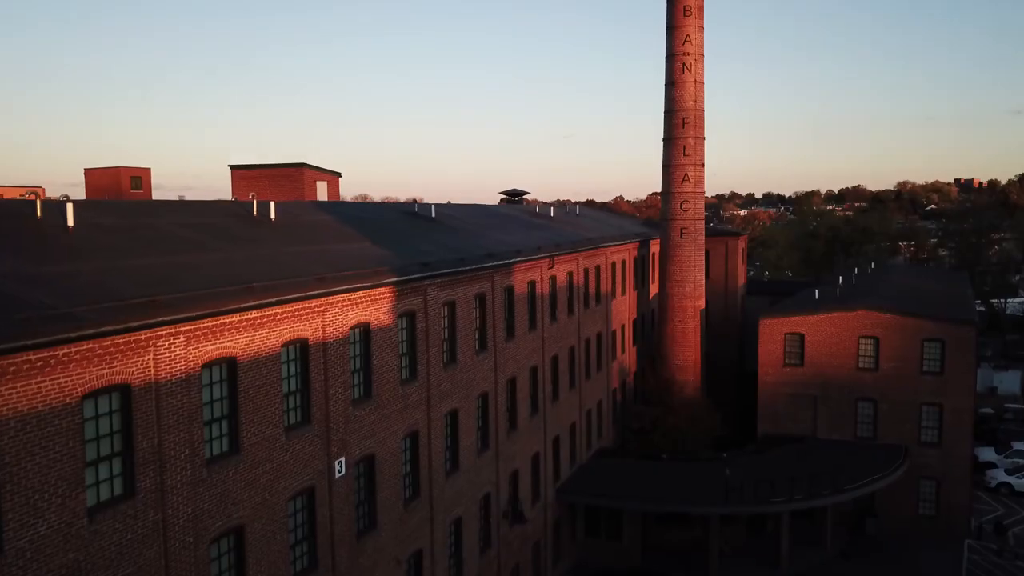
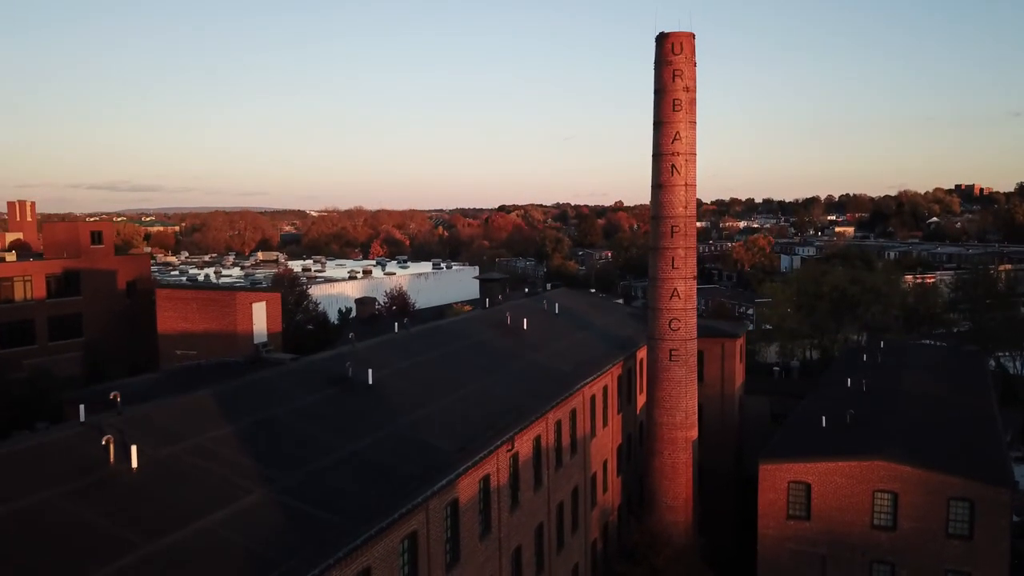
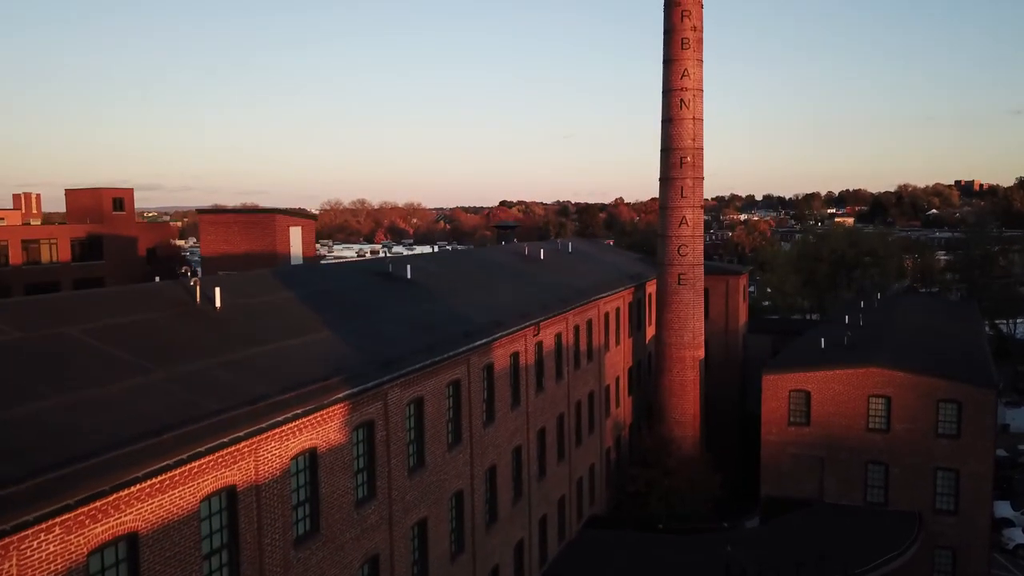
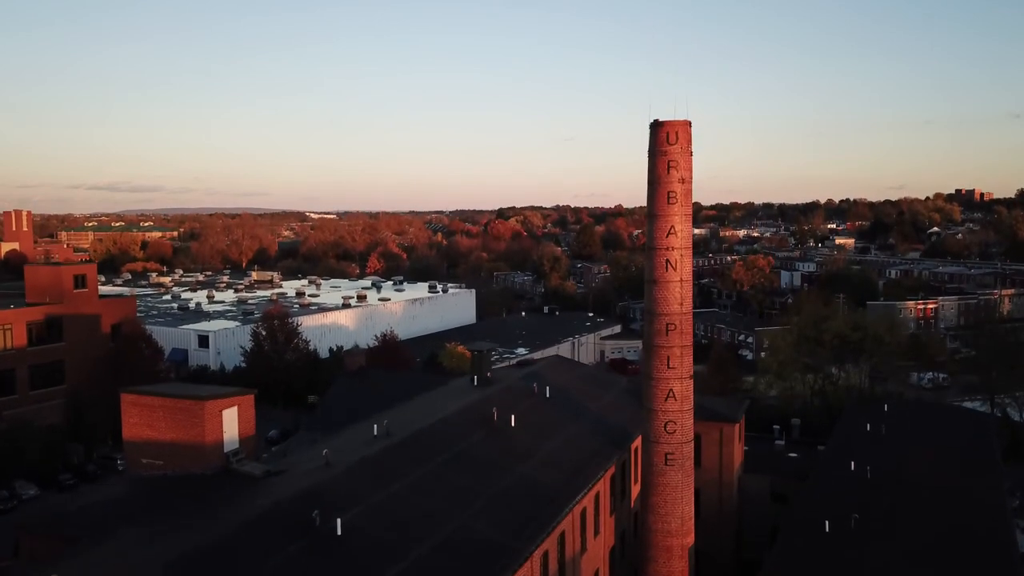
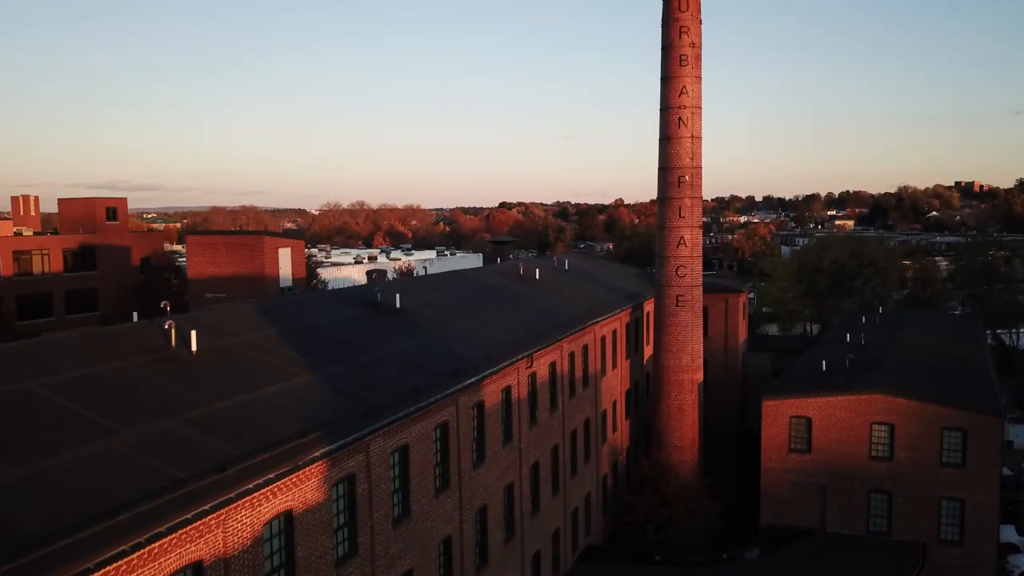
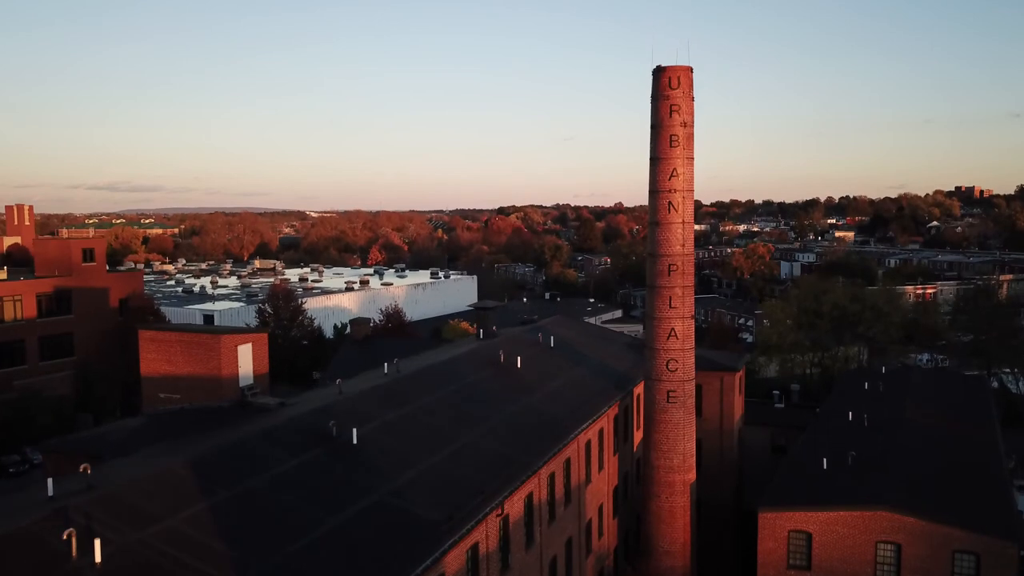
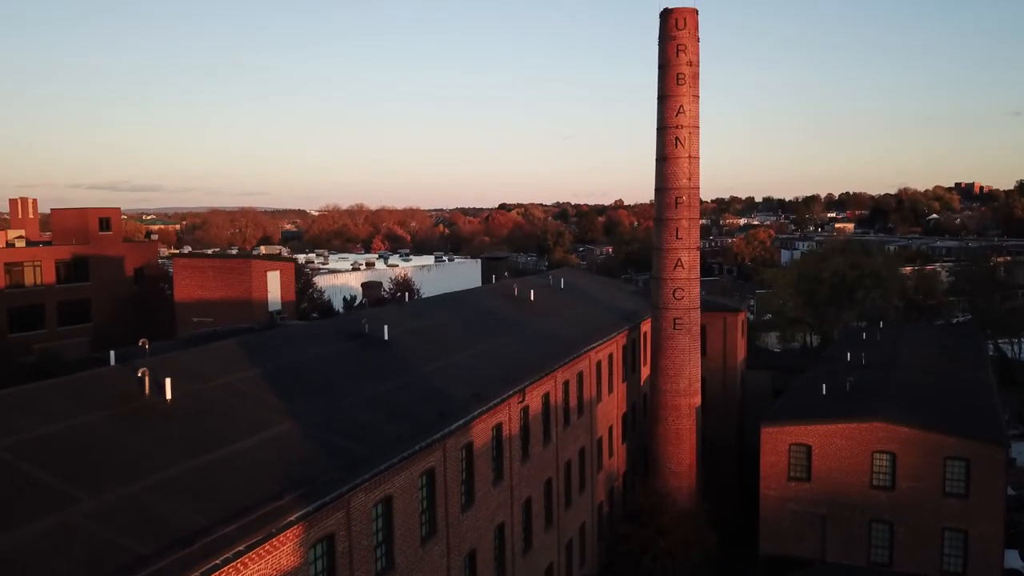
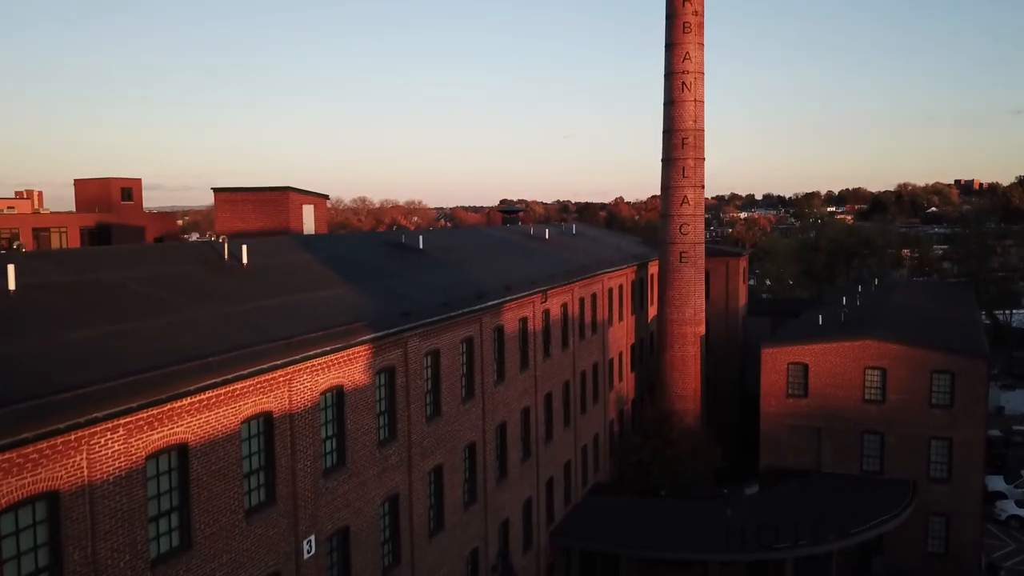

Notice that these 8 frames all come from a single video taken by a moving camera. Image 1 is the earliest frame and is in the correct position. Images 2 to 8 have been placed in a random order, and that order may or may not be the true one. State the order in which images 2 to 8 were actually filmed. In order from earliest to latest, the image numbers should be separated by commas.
8, 3, 5, 7, 2, 6, 4
